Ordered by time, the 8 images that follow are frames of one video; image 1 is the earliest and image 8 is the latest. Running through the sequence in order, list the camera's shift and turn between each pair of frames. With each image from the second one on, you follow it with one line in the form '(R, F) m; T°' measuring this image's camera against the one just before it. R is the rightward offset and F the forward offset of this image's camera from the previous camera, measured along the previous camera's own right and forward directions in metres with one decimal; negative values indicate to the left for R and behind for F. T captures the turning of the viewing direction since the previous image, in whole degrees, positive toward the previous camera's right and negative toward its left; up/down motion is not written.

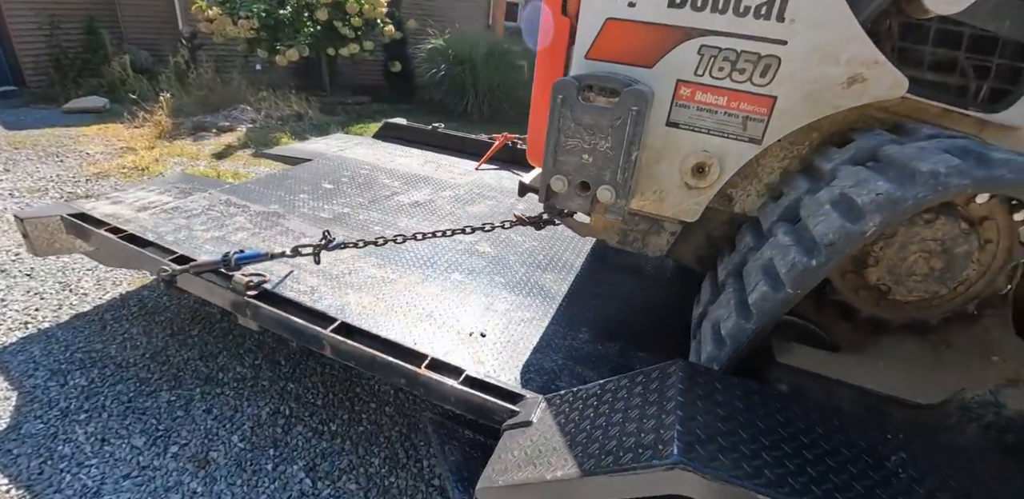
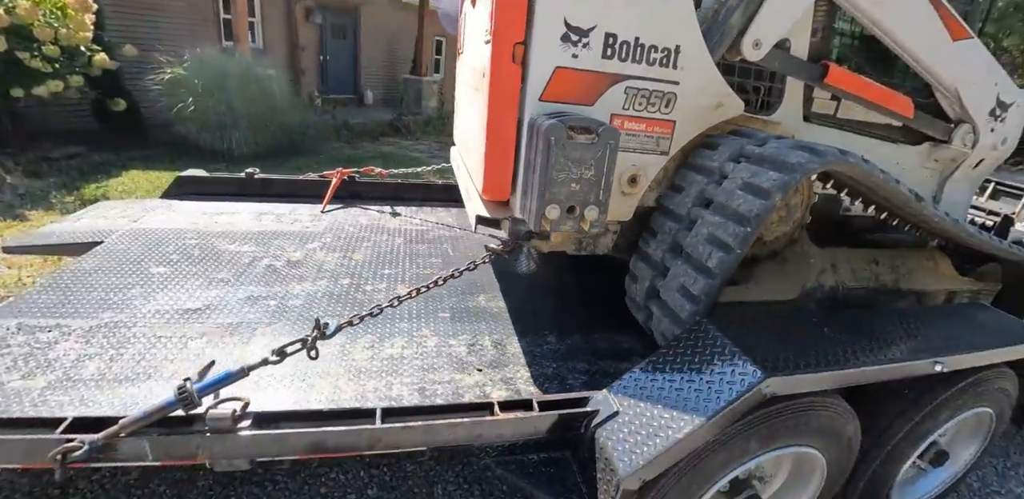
(-0.6, +0.1) m; +28°
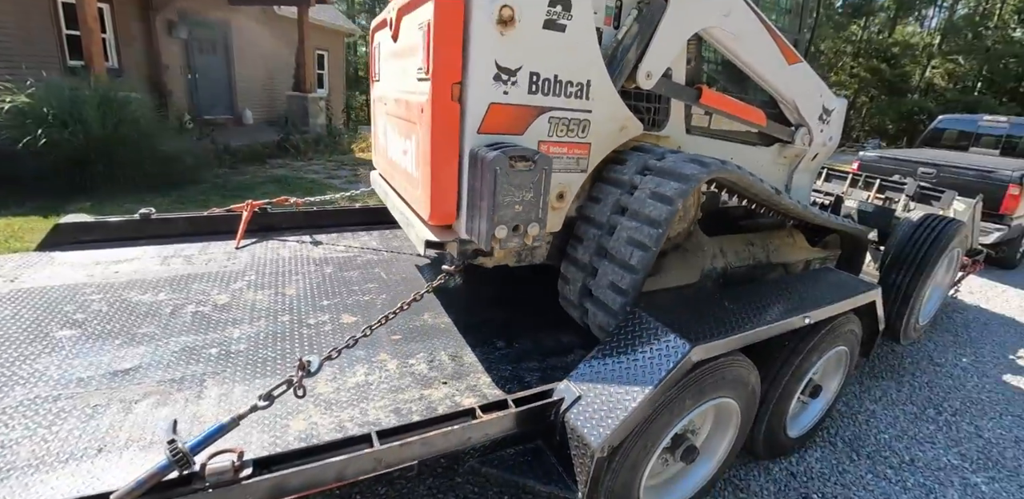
(-0.1, -0.1) m; +12°
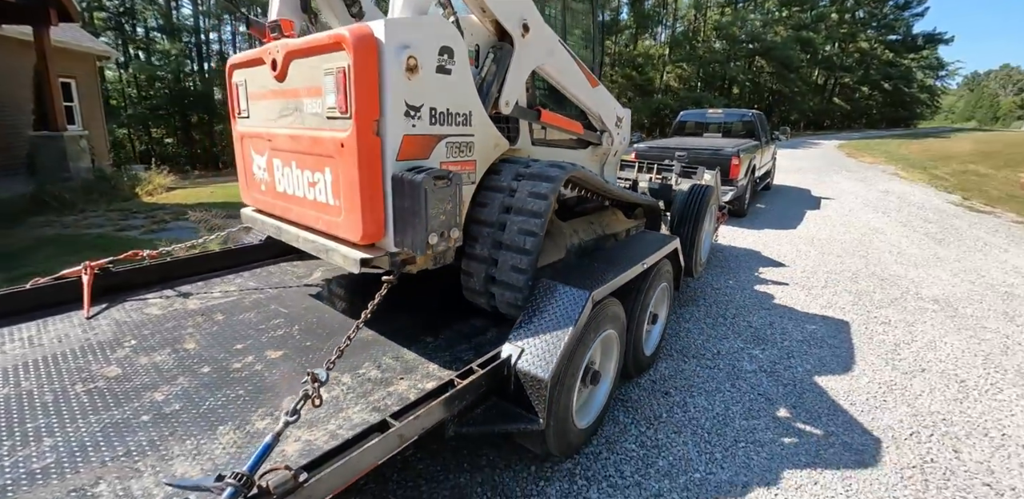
(-0.4, -0.3) m; +21°
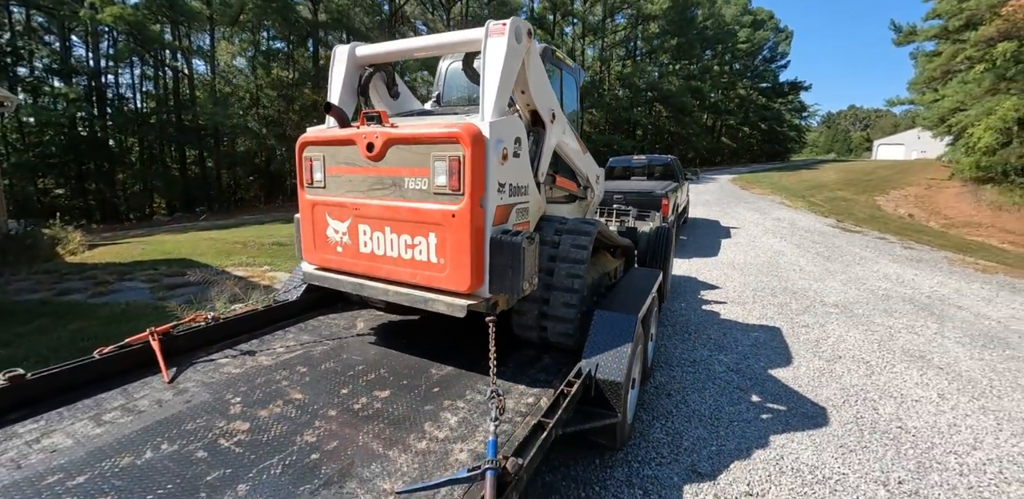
(-0.8, -0.5) m; +10°
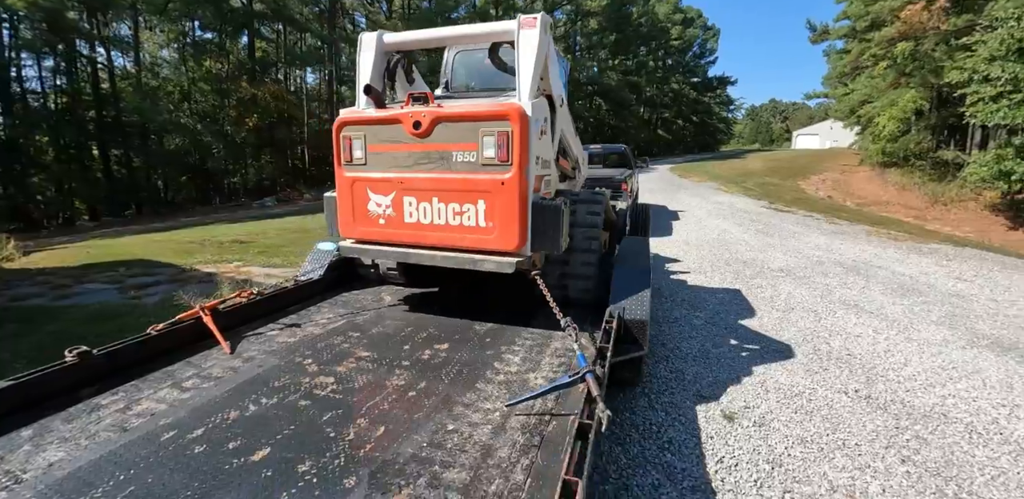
(-0.6, -0.3) m; +7°
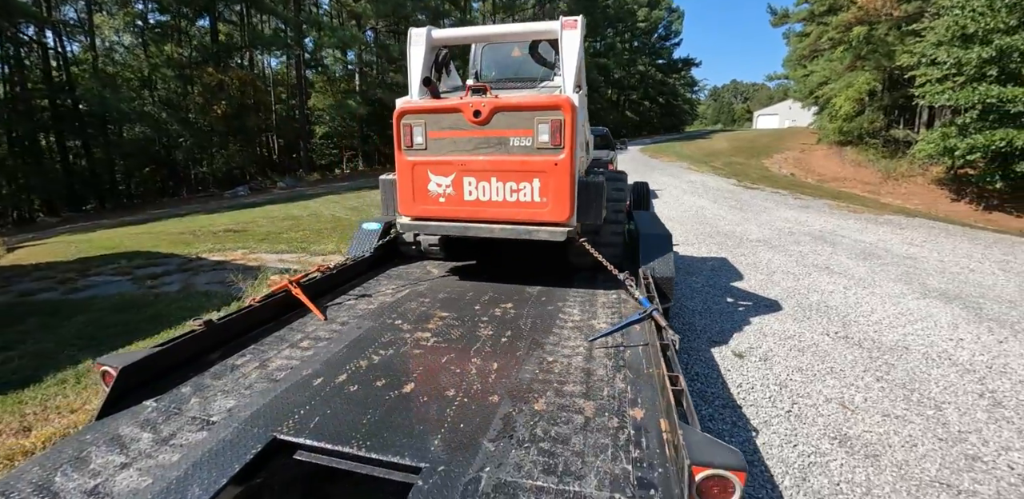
(-0.6, -0.4) m; +4°
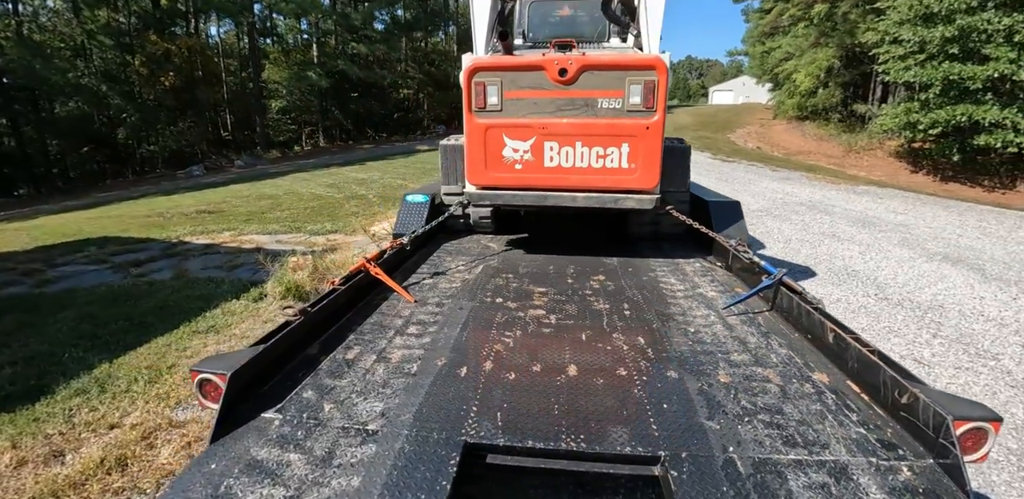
(-0.9, +0.2) m; +5°
